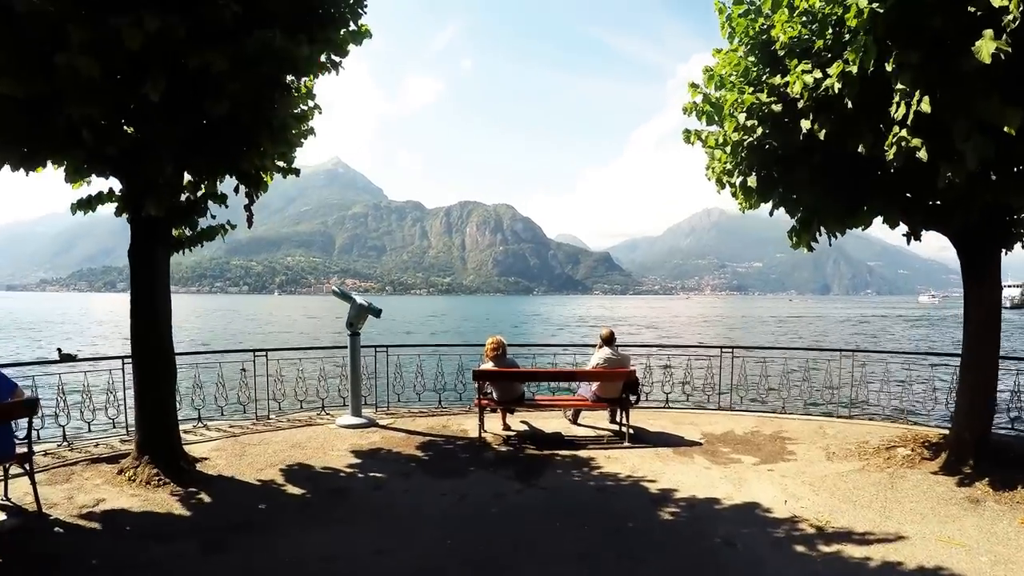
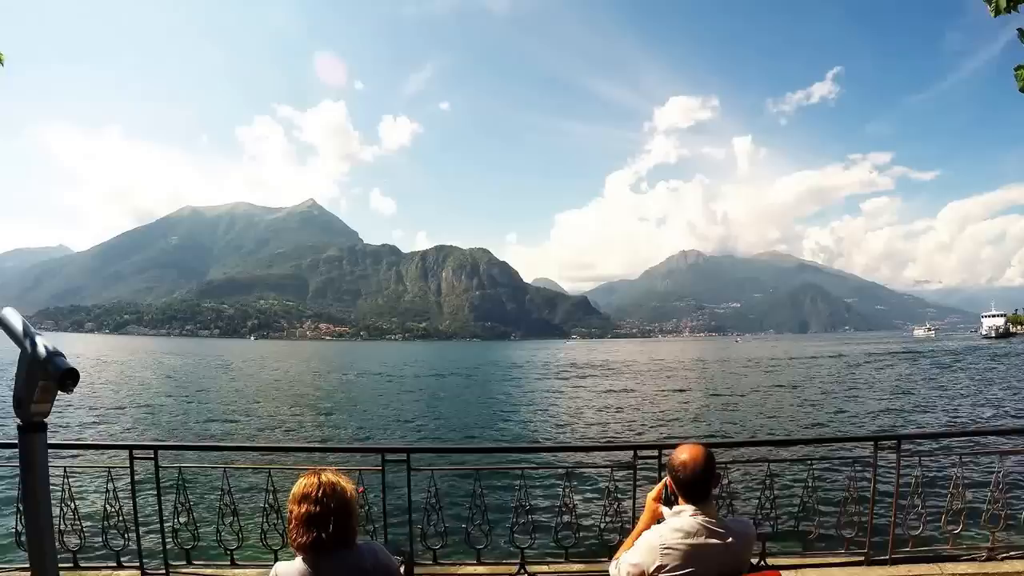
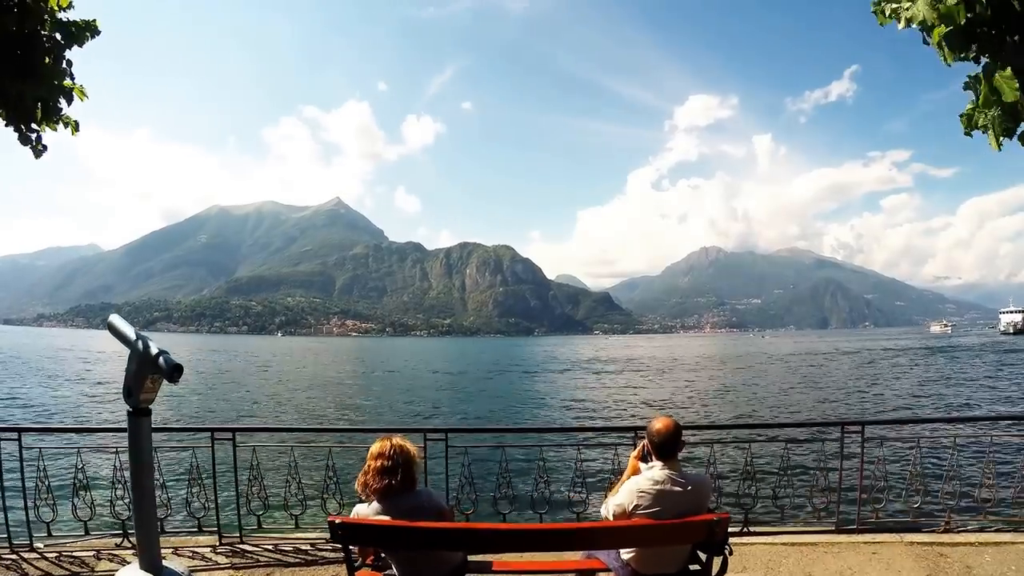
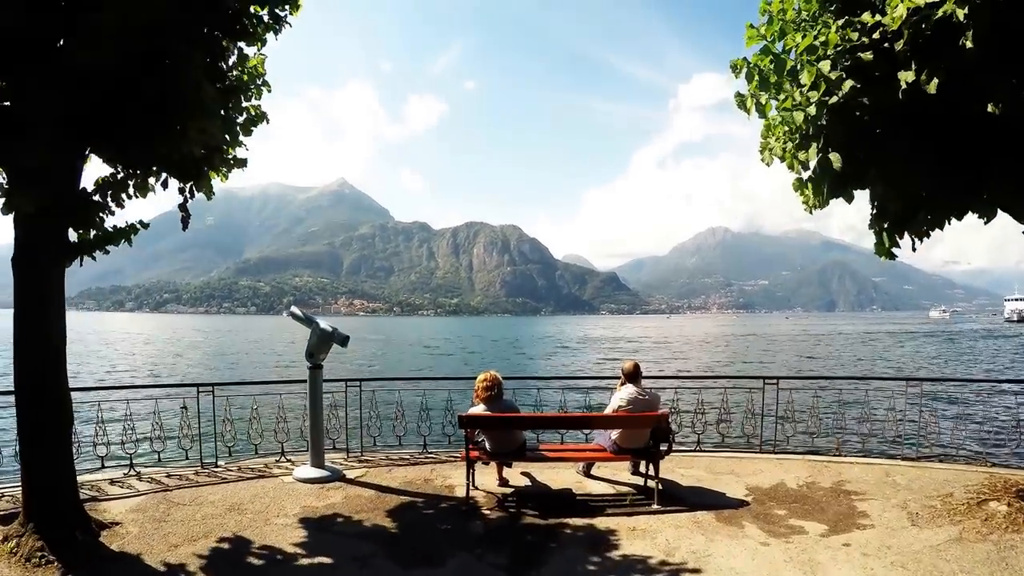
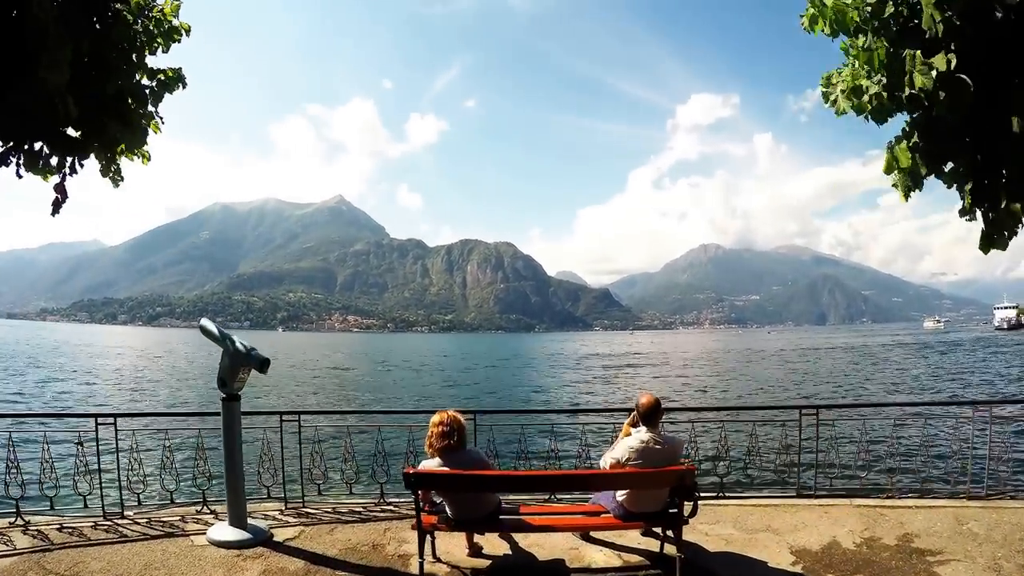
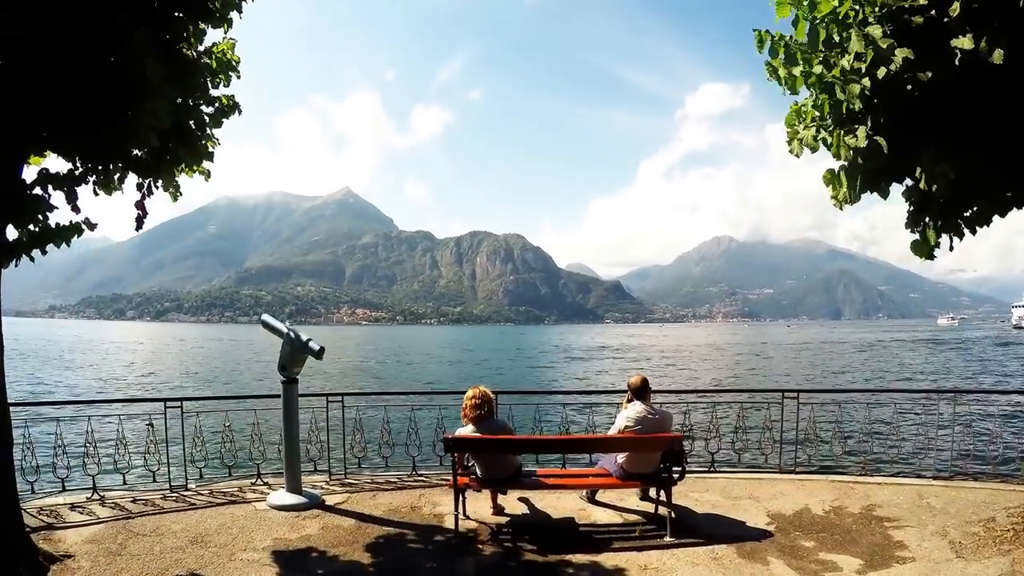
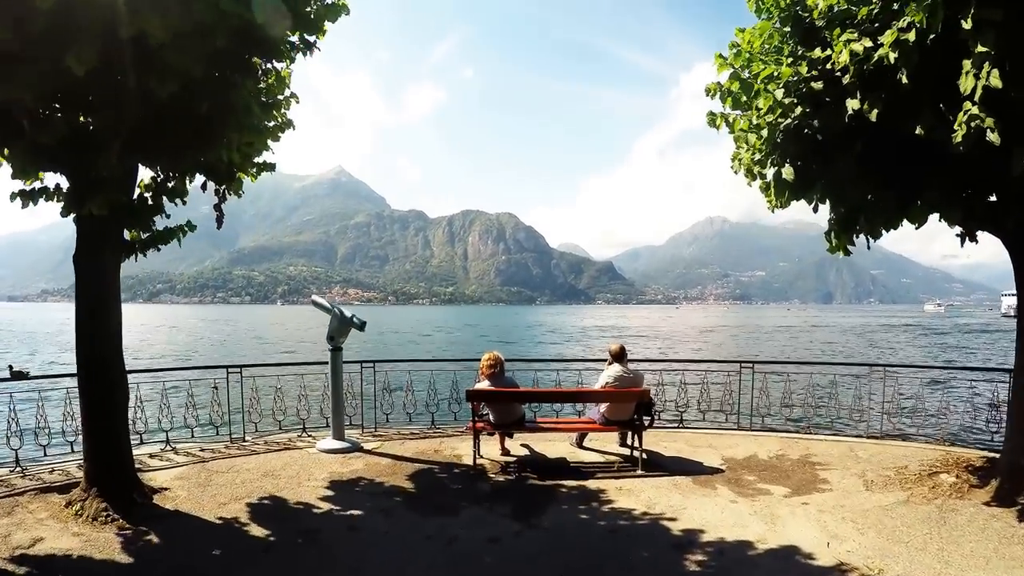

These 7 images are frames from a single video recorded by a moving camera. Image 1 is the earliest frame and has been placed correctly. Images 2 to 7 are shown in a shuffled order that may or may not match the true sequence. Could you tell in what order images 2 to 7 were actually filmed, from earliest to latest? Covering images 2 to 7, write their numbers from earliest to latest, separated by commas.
7, 4, 6, 5, 3, 2
